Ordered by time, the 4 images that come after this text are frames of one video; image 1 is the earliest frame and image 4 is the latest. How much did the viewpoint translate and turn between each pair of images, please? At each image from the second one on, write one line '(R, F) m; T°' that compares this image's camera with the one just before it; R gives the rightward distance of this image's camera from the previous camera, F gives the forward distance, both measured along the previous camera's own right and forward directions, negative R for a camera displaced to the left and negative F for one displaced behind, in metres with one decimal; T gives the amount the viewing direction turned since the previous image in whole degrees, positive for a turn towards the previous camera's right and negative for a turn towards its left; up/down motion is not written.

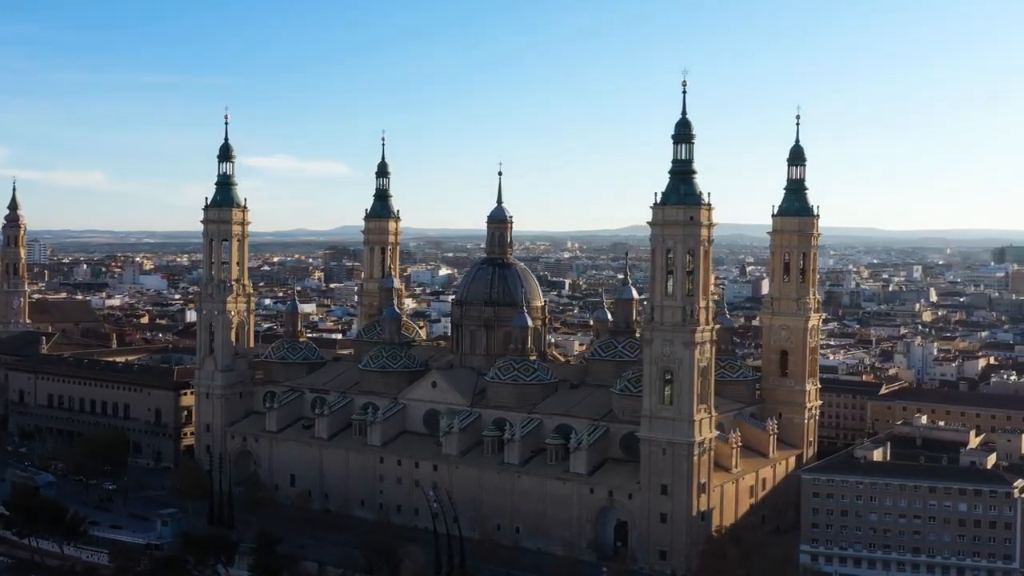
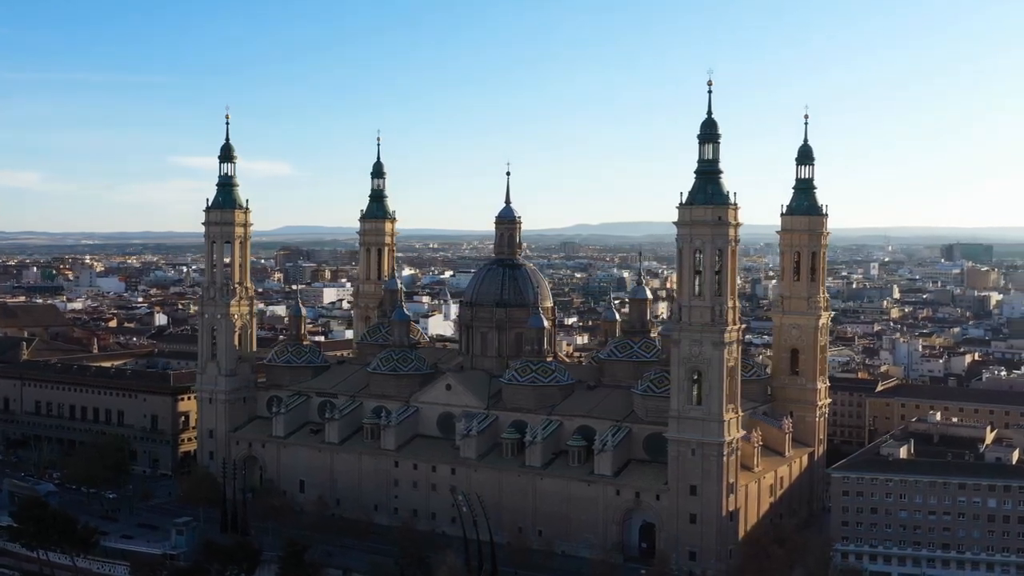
(-3.3, +0.5) m; +3°
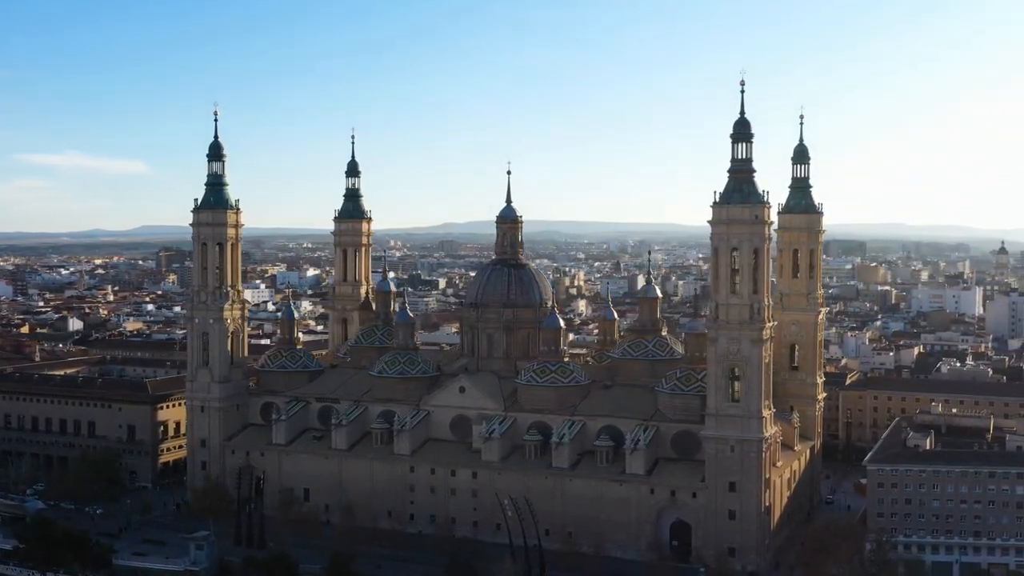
(-6.9, +0.9) m; +7°
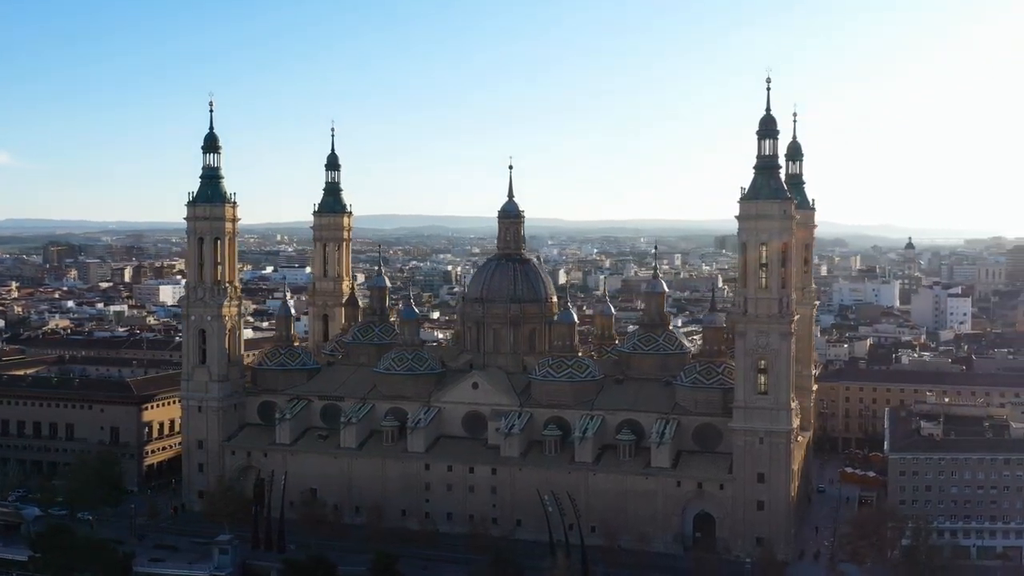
(-6.1, +0.6) m; +6°
